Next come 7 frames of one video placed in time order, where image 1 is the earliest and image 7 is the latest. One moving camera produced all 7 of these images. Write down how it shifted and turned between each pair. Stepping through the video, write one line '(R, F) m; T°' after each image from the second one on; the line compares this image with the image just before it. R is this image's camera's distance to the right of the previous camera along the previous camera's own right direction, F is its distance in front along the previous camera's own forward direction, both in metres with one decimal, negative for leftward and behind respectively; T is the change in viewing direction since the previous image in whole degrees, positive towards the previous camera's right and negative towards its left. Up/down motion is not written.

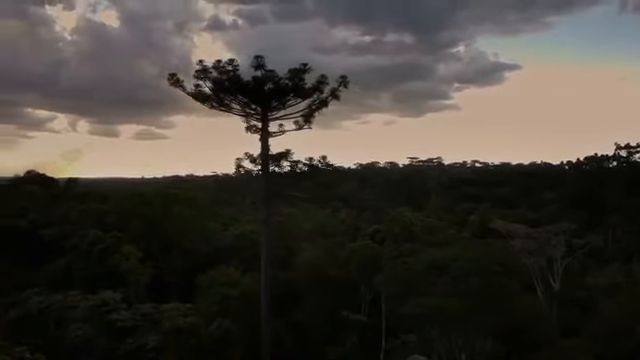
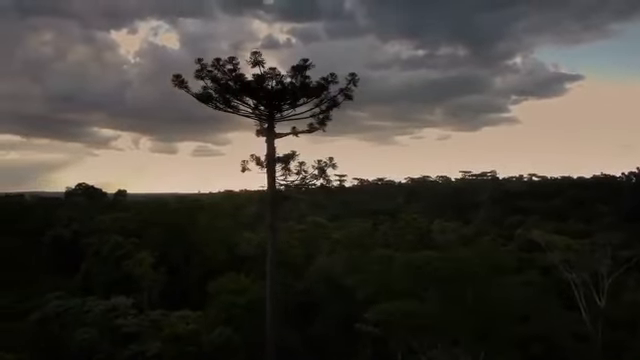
(+1.4, +0.9) m; -6°
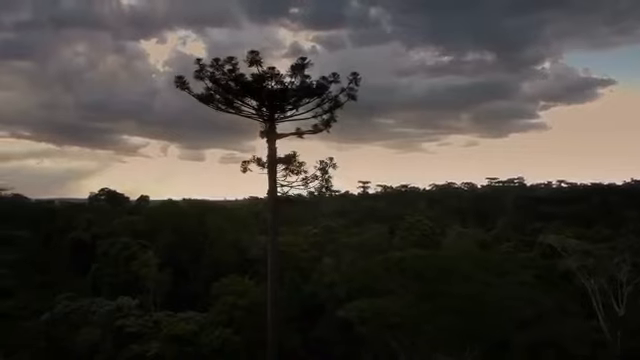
(+0.8, +0.2) m; -3°
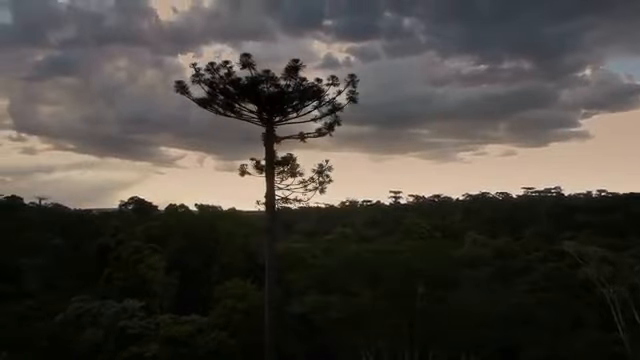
(+1.2, +0.1) m; -4°
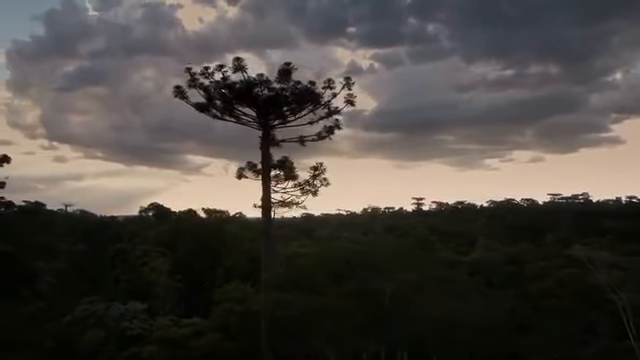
(+0.9, 0.0) m; -3°
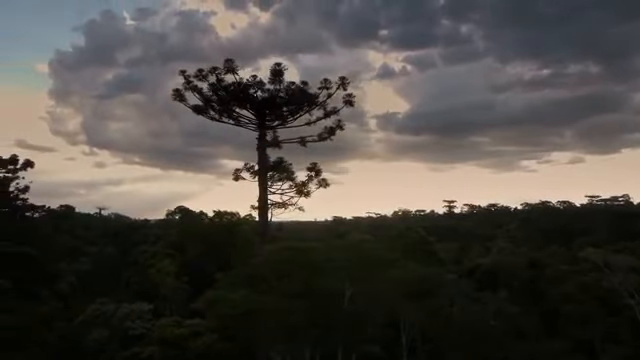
(+1.2, +0.2) m; -4°
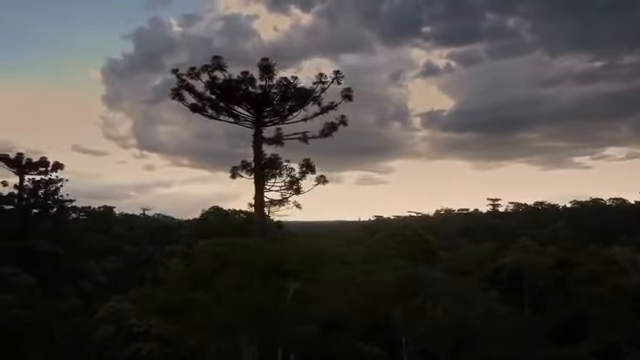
(+1.5, +0.4) m; -5°
